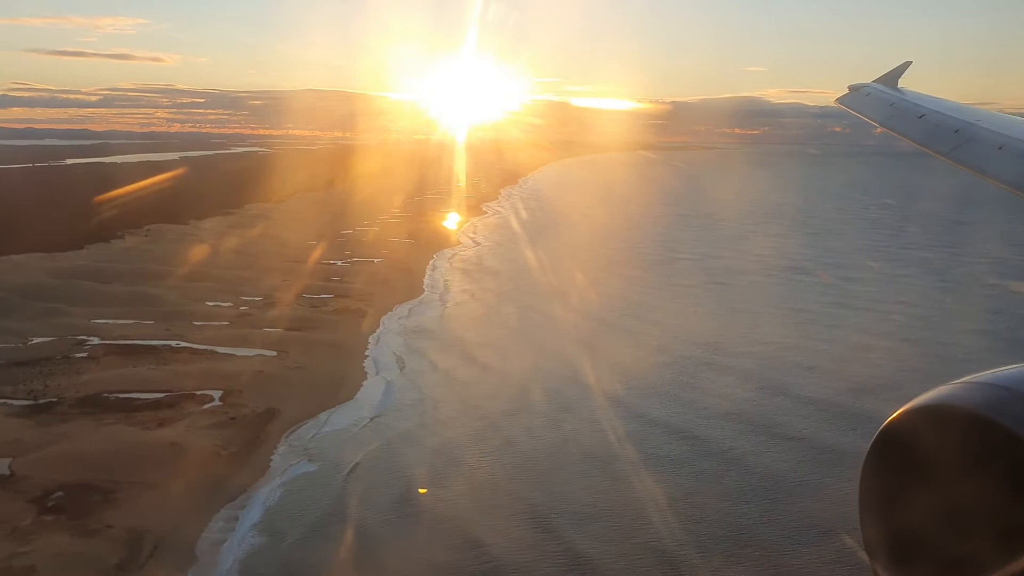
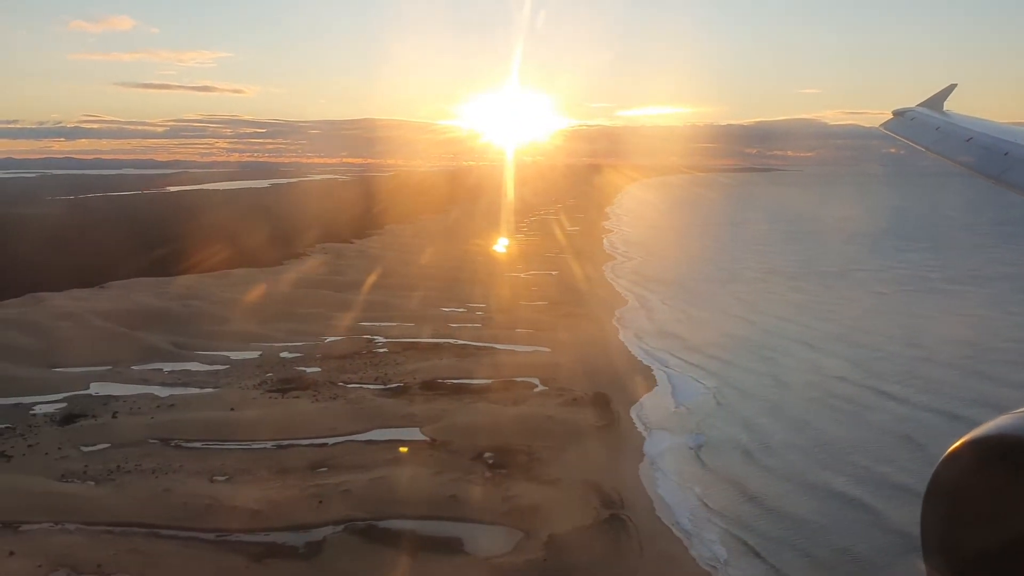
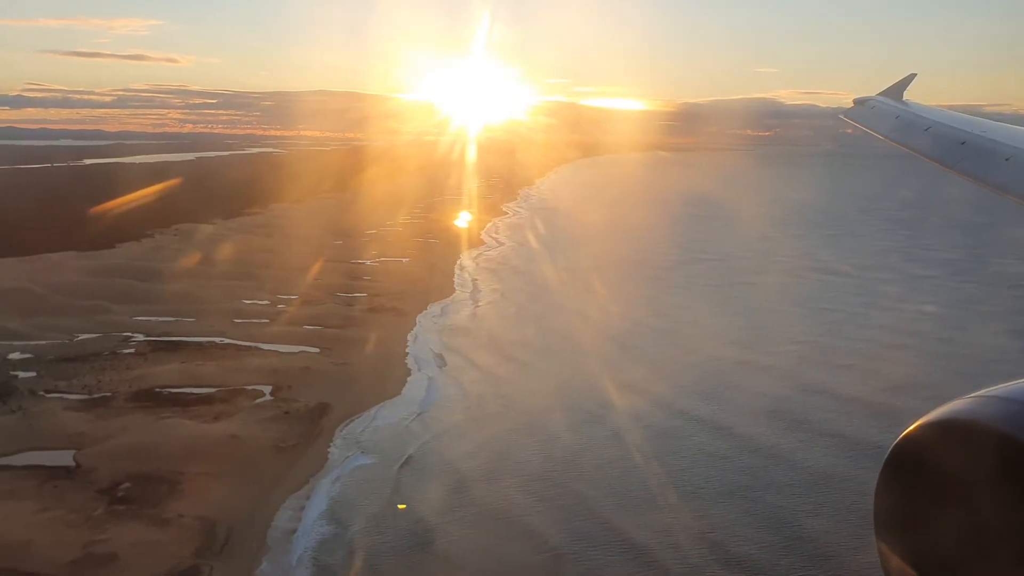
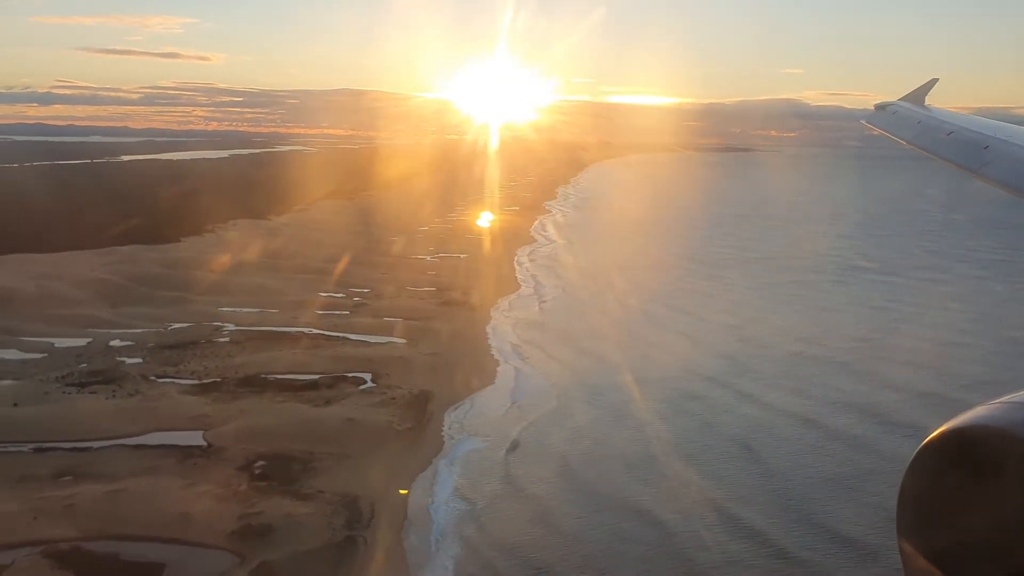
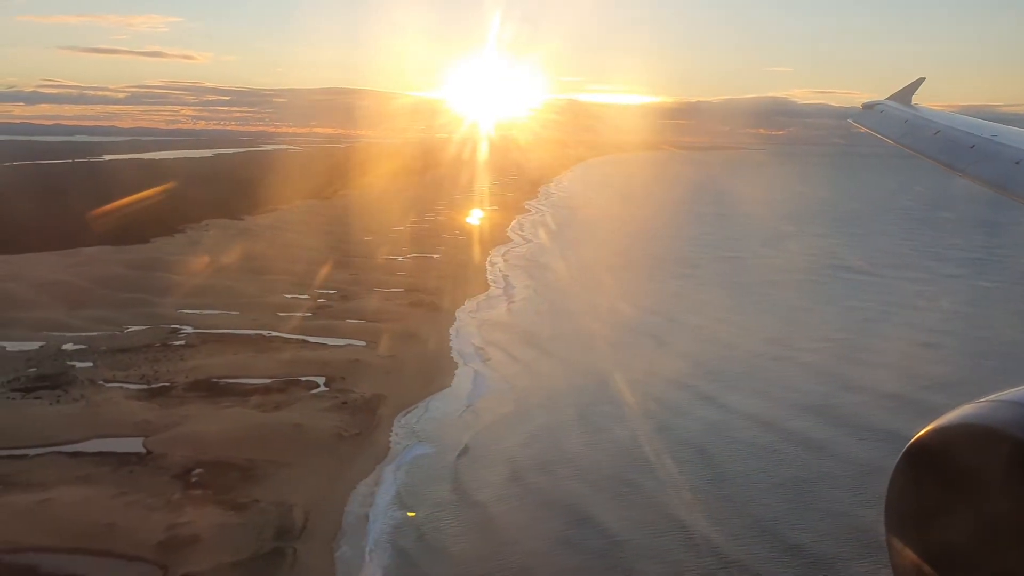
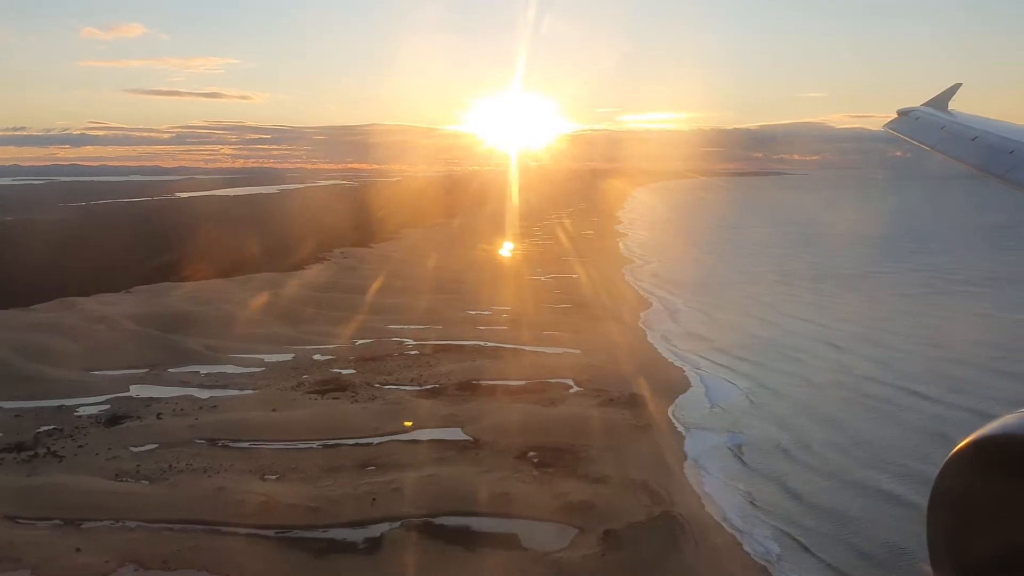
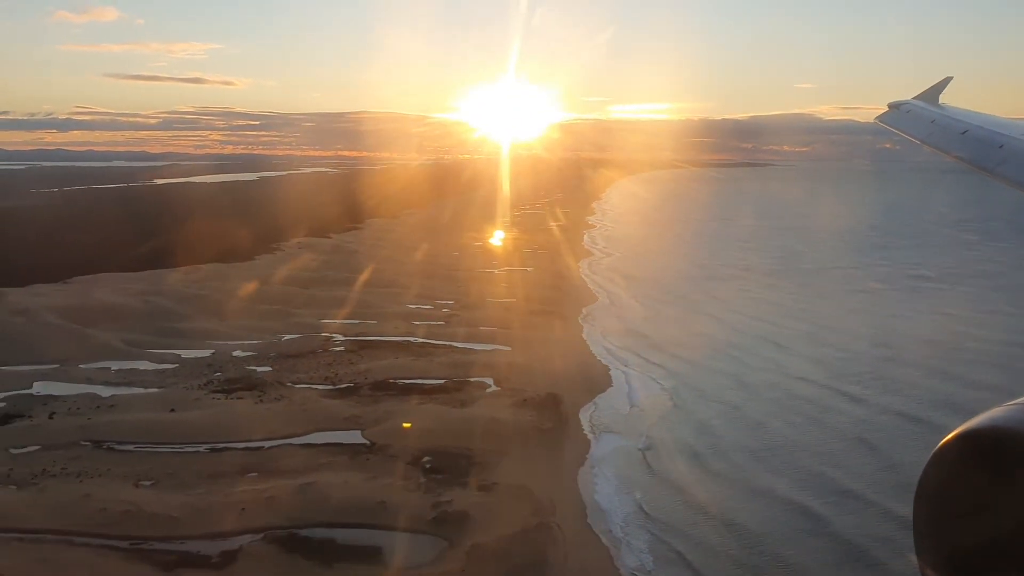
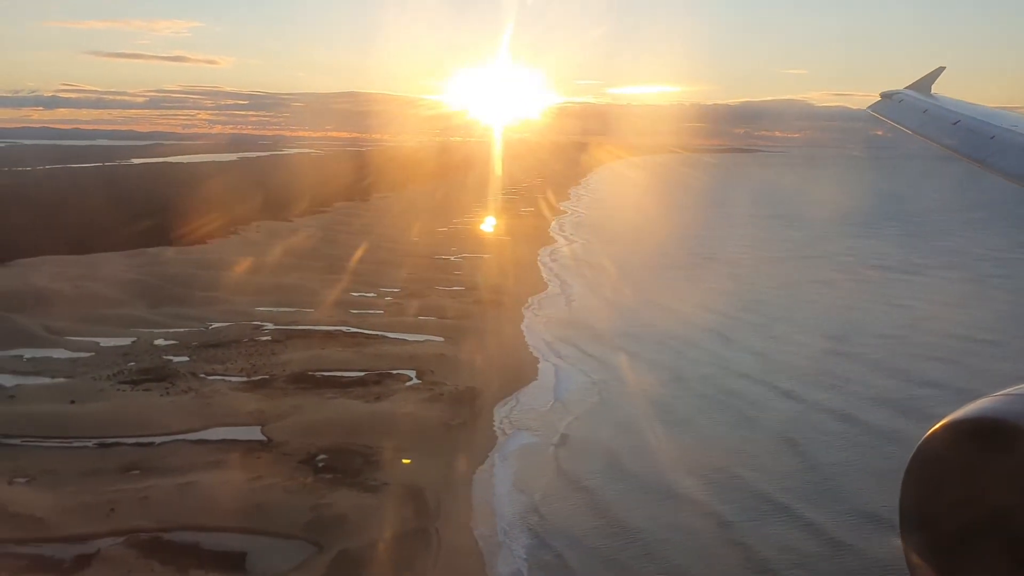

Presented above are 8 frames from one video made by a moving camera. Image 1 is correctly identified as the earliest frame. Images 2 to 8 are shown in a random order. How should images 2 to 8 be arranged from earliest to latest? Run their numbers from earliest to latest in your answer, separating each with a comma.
3, 5, 4, 8, 7, 2, 6
